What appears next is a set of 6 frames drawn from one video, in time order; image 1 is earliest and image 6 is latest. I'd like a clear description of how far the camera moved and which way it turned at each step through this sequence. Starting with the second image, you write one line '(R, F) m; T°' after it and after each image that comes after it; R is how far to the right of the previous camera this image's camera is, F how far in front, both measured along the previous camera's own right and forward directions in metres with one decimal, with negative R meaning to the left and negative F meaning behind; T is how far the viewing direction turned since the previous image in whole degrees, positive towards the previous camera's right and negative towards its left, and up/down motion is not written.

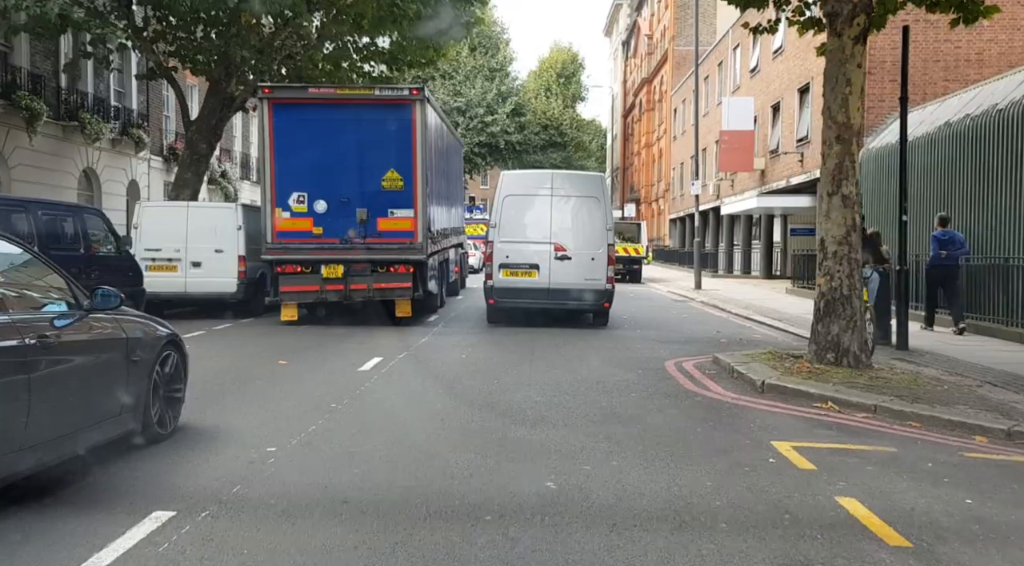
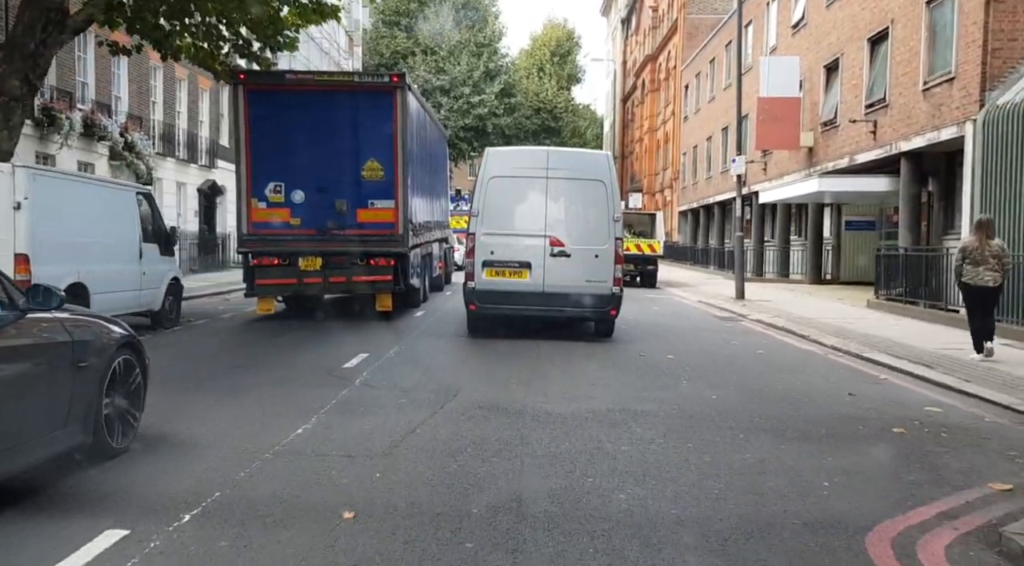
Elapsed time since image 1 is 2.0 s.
(+0.1, +5.5) m; +1°
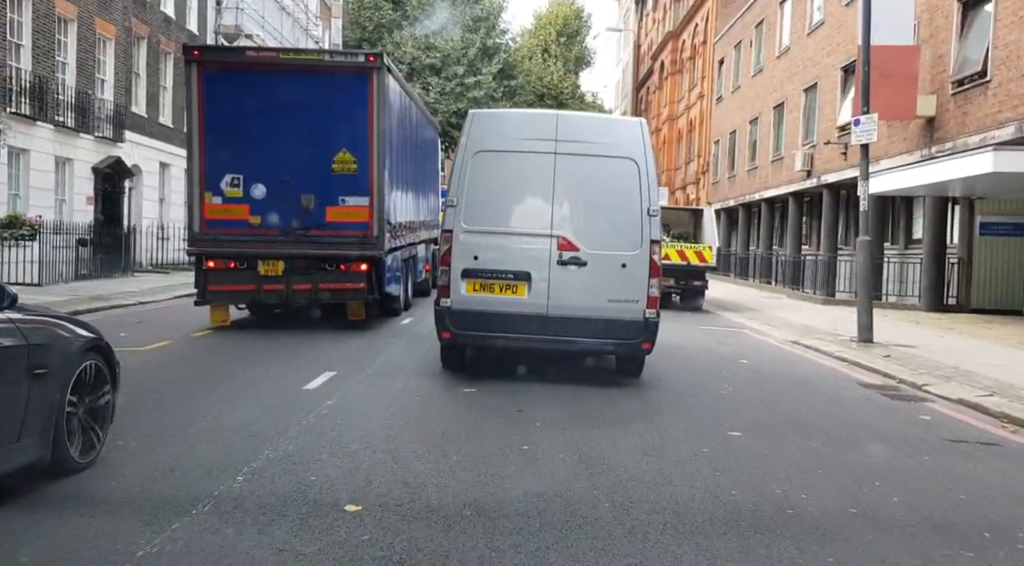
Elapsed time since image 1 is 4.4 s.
(+0.1, +6.4) m; 0°
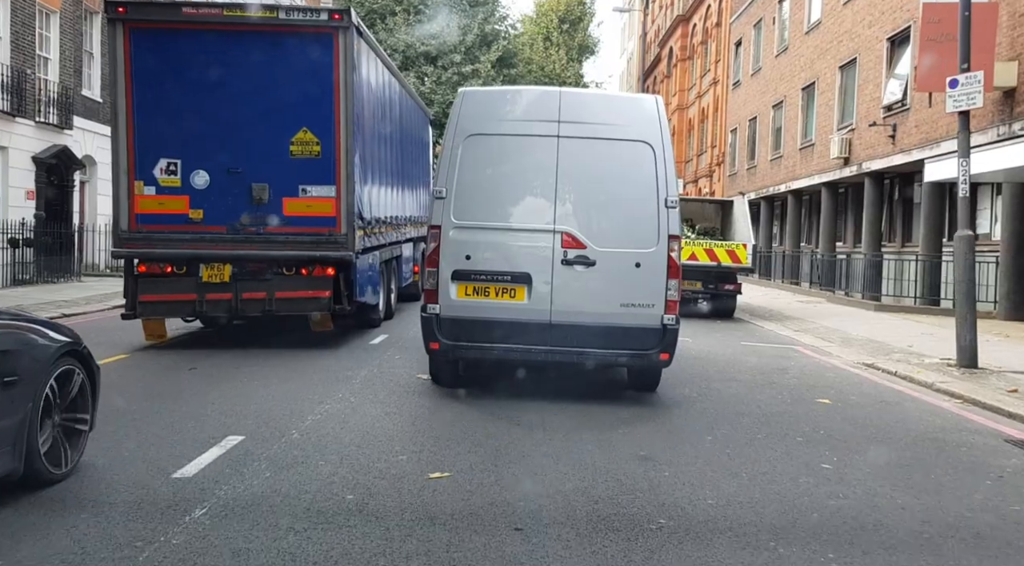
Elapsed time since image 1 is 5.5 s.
(0.0, +2.5) m; 0°
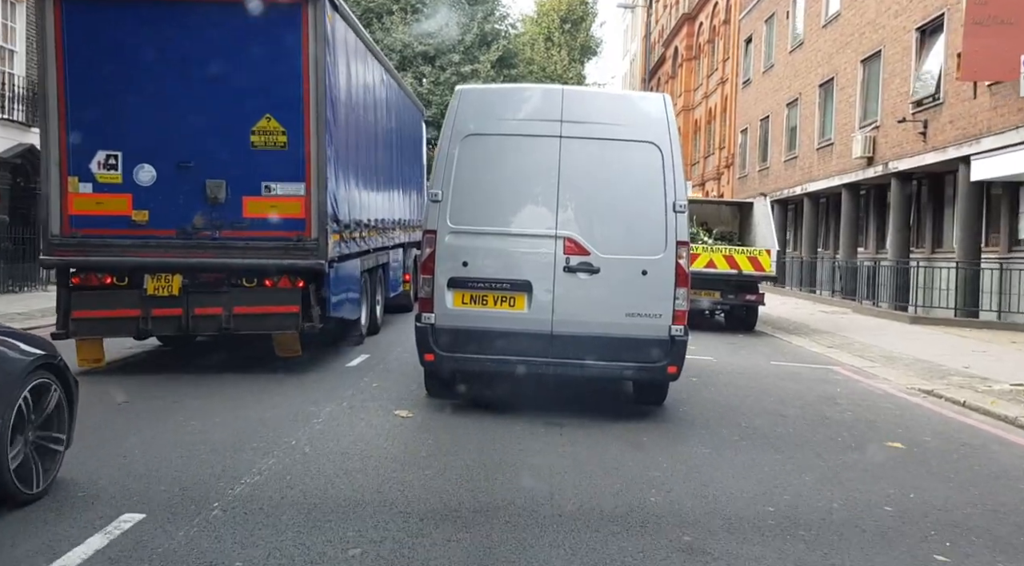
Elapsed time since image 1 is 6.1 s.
(0.0, +1.3) m; 0°
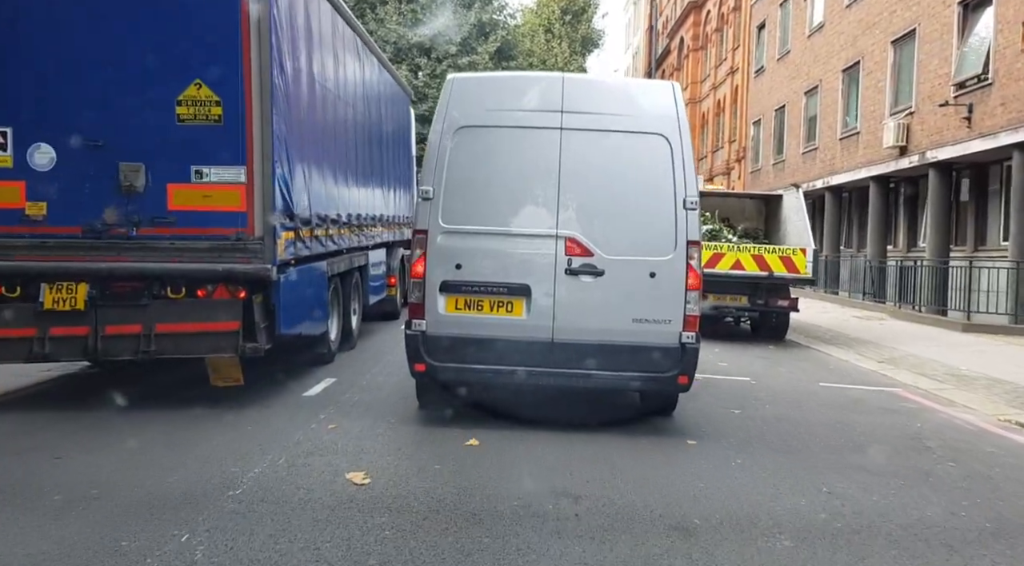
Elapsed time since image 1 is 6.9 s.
(0.0, +1.6) m; 0°
